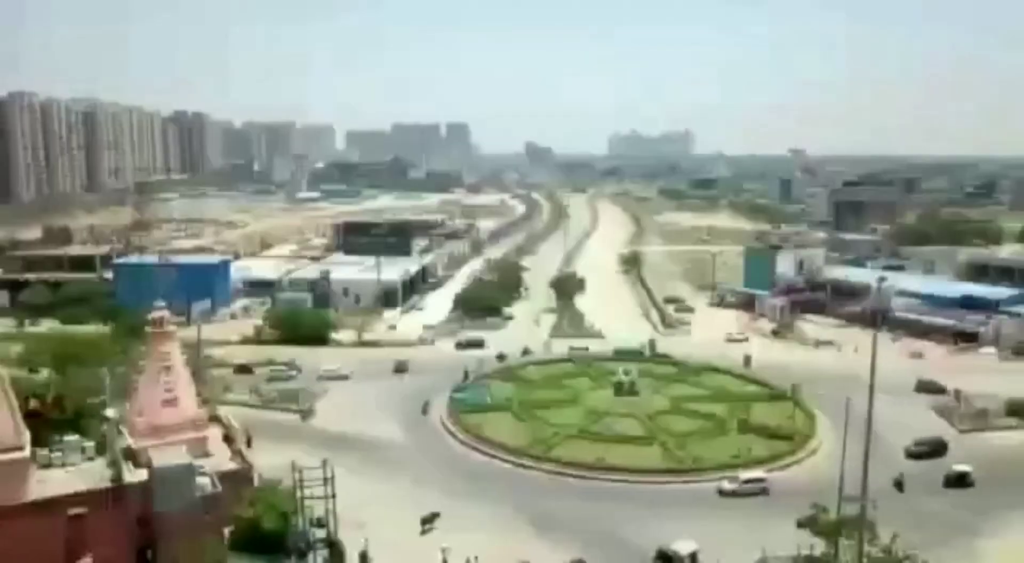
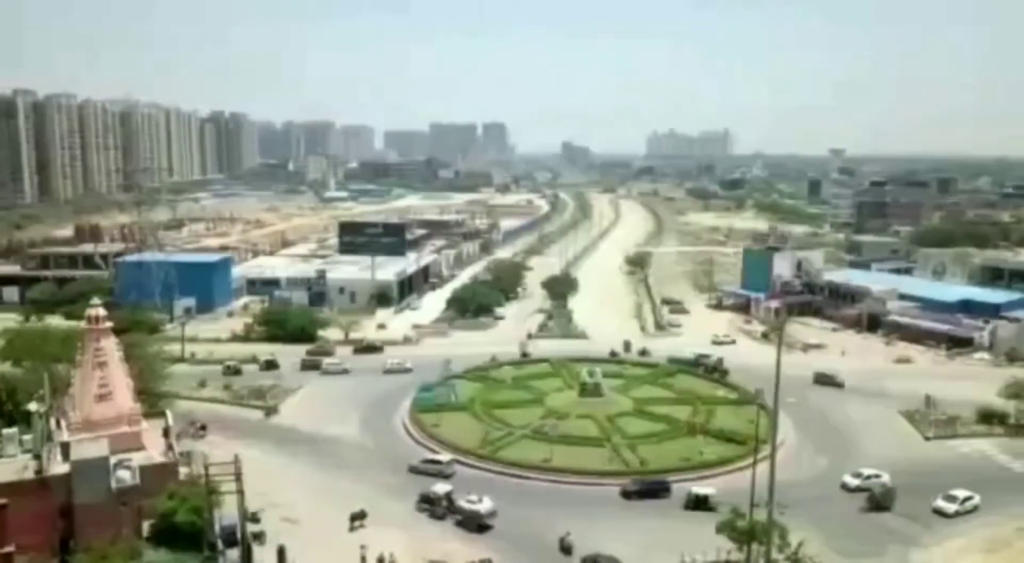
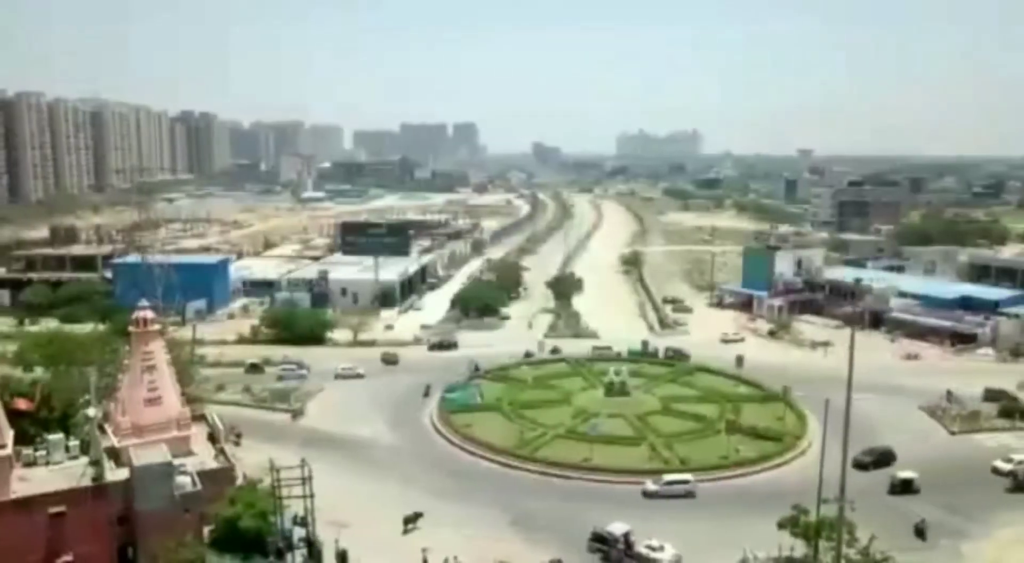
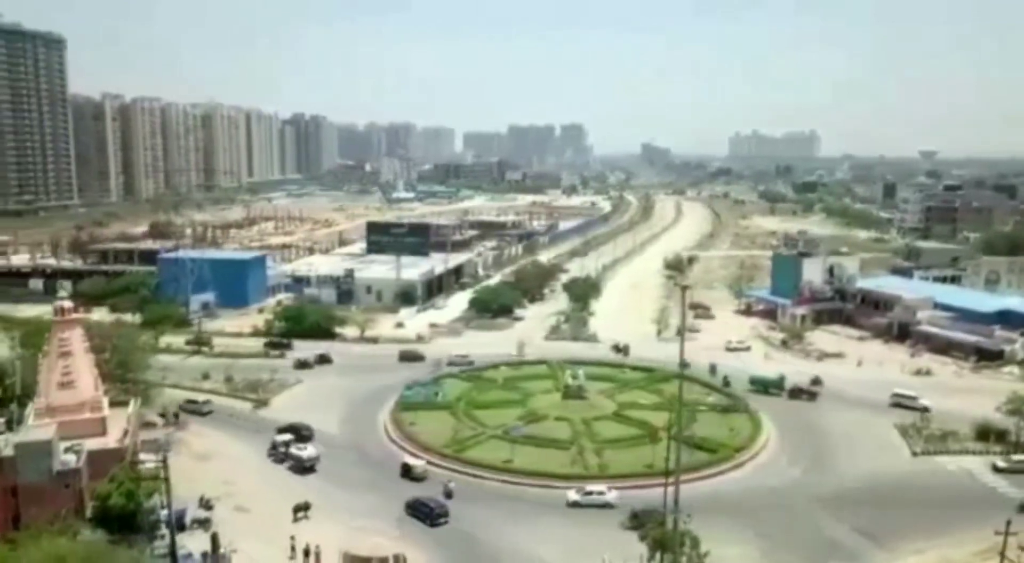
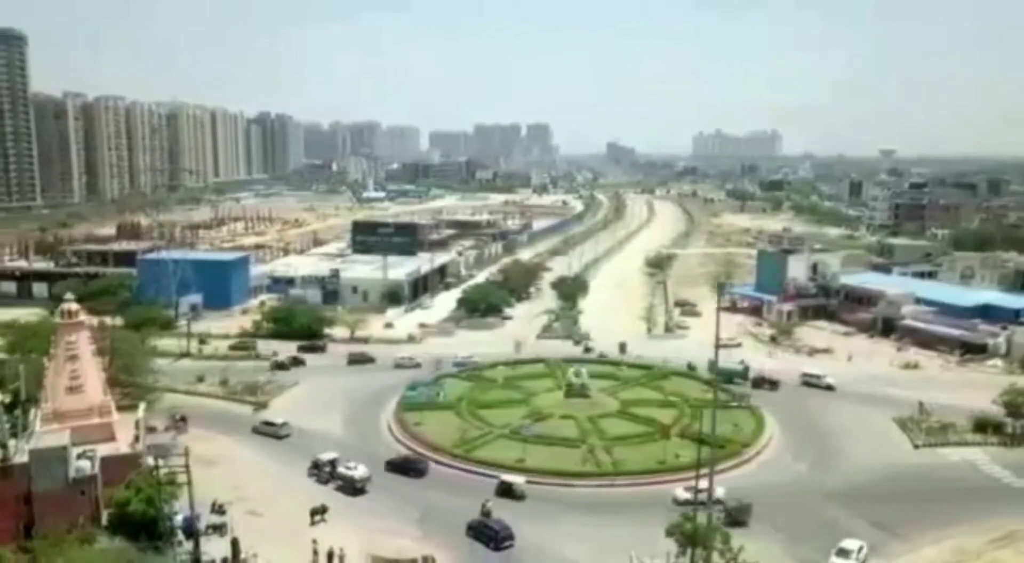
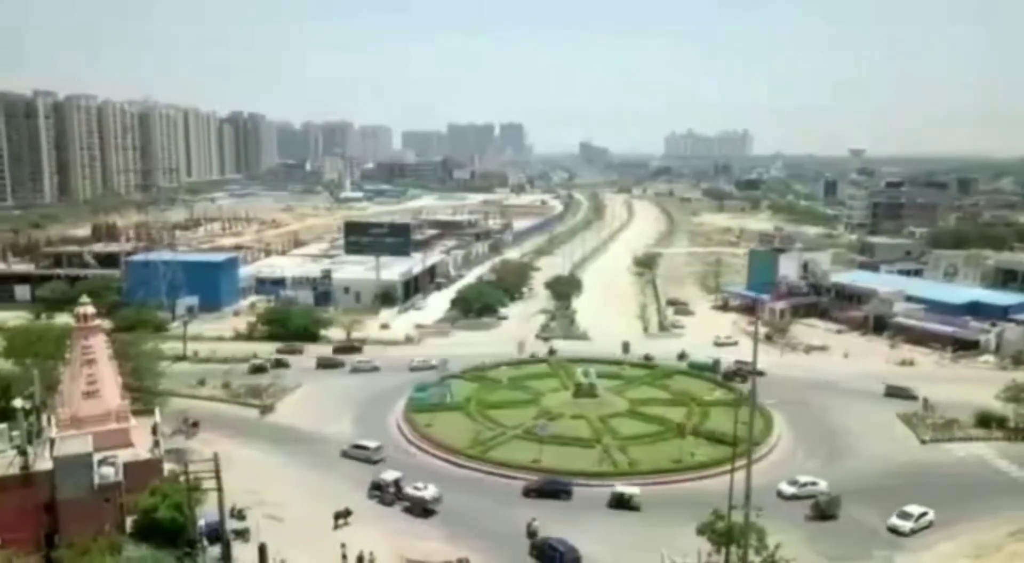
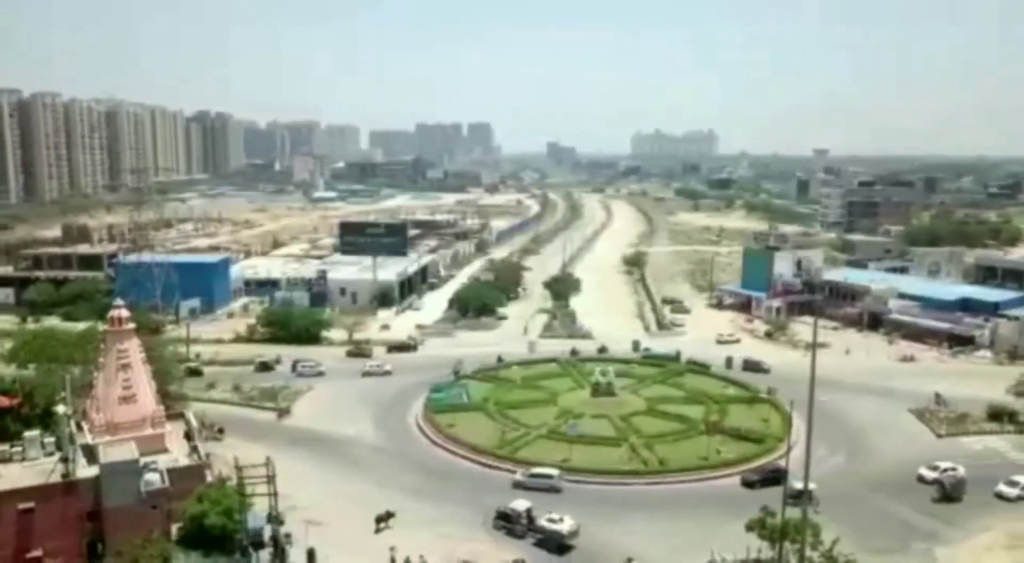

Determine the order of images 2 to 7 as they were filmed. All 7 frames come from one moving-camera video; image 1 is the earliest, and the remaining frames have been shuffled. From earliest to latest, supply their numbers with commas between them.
3, 7, 2, 6, 5, 4
